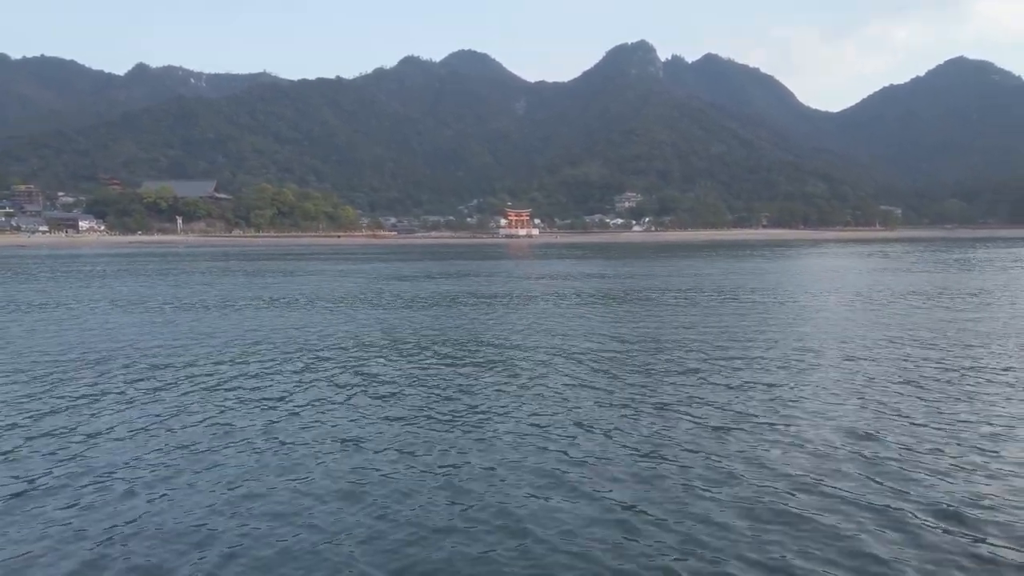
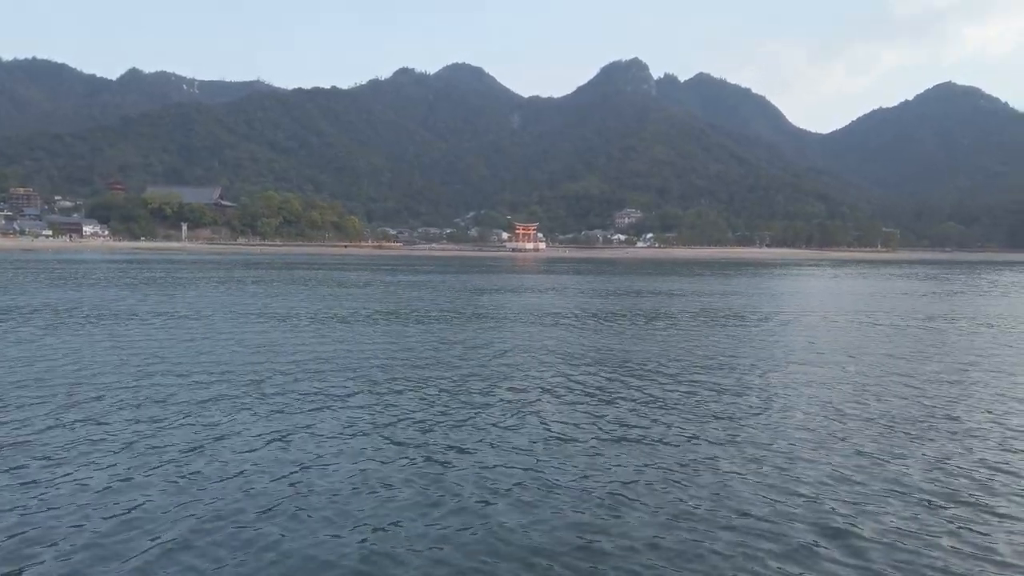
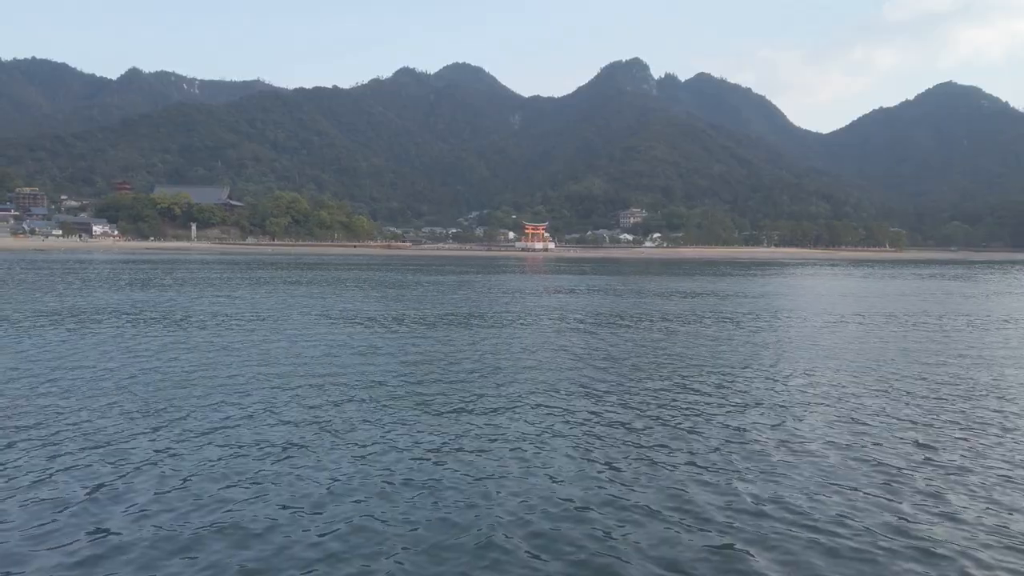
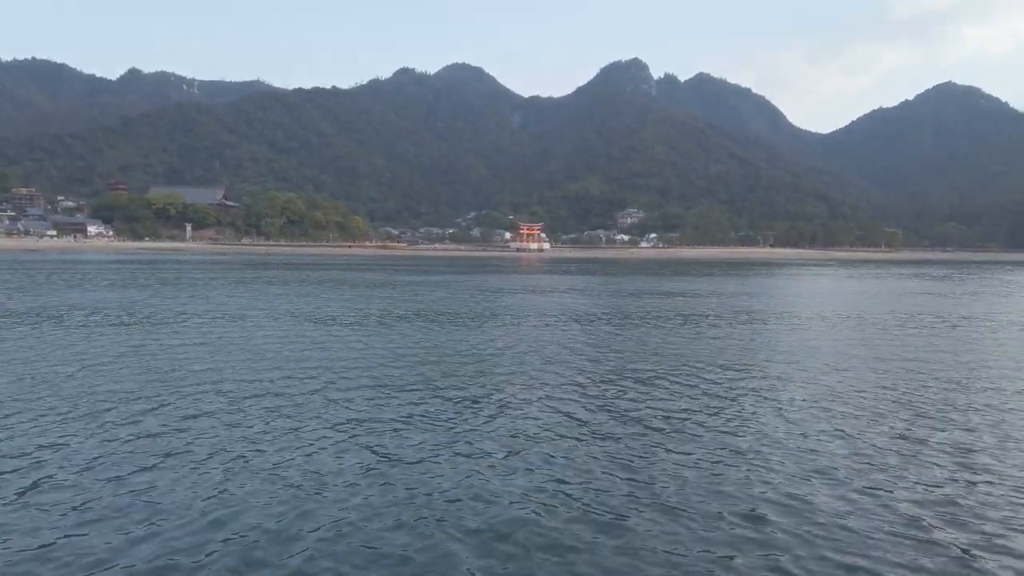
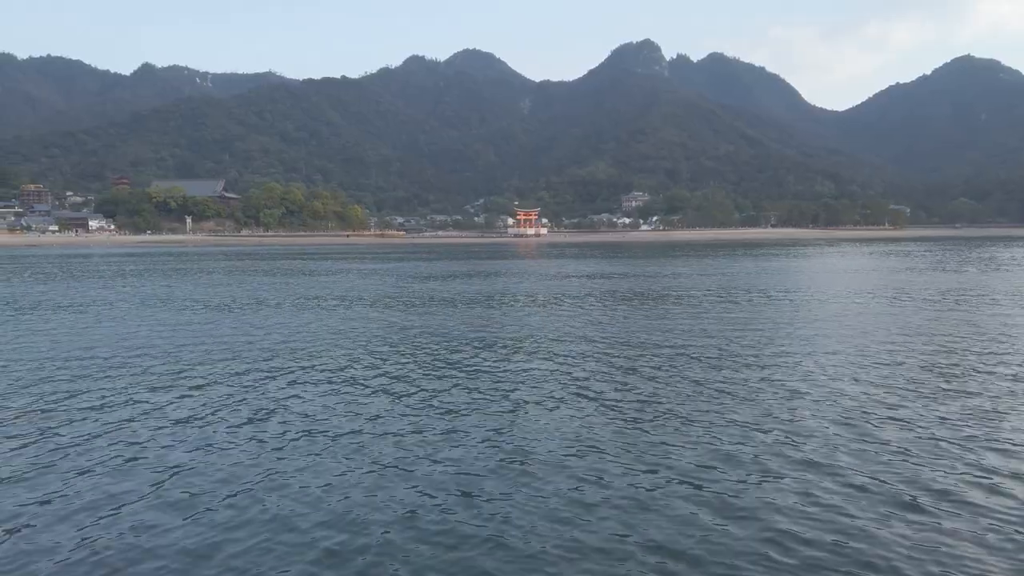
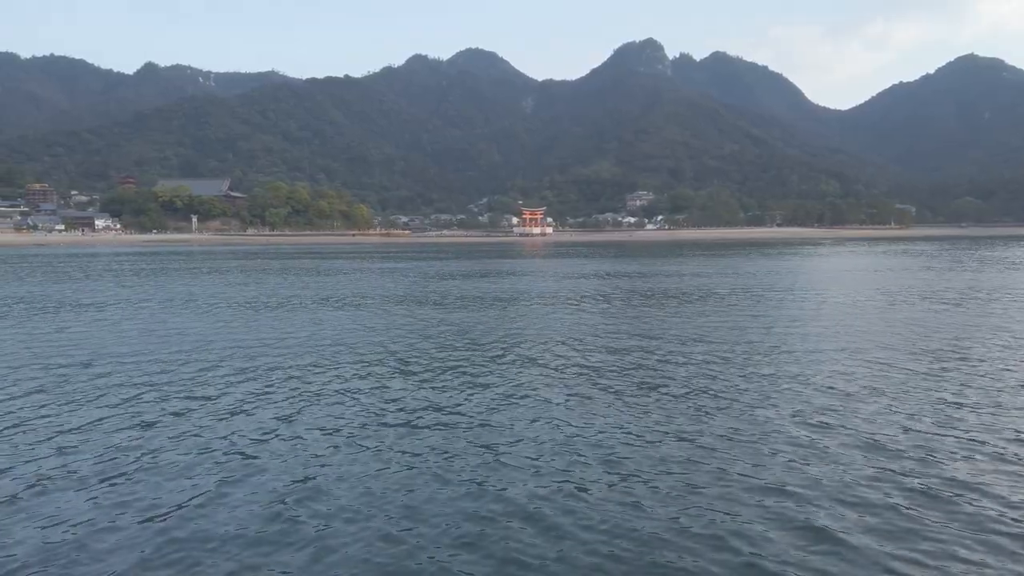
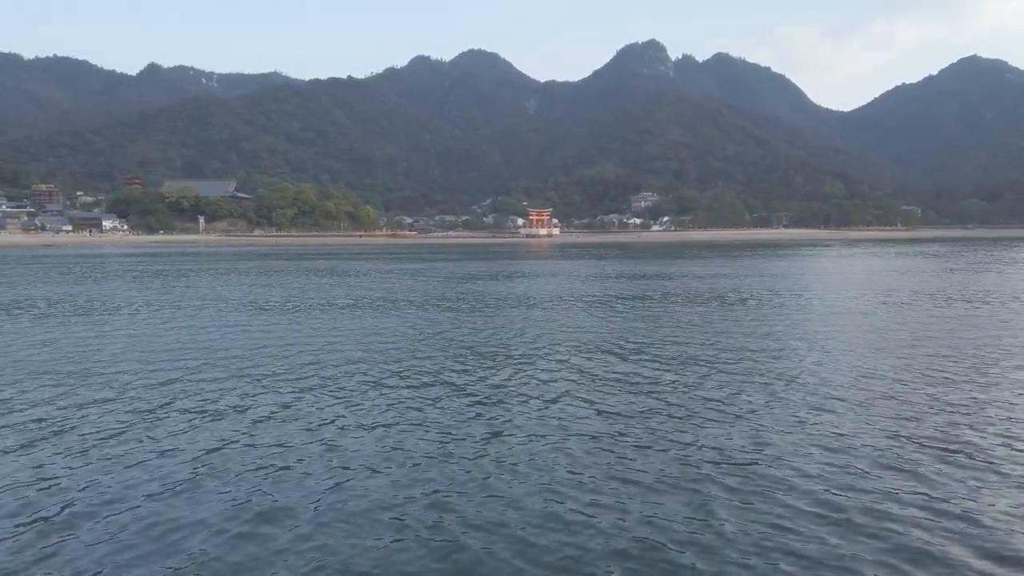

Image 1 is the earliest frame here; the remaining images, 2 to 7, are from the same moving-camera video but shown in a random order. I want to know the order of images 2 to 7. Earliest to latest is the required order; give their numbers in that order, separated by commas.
5, 6, 7, 2, 4, 3
